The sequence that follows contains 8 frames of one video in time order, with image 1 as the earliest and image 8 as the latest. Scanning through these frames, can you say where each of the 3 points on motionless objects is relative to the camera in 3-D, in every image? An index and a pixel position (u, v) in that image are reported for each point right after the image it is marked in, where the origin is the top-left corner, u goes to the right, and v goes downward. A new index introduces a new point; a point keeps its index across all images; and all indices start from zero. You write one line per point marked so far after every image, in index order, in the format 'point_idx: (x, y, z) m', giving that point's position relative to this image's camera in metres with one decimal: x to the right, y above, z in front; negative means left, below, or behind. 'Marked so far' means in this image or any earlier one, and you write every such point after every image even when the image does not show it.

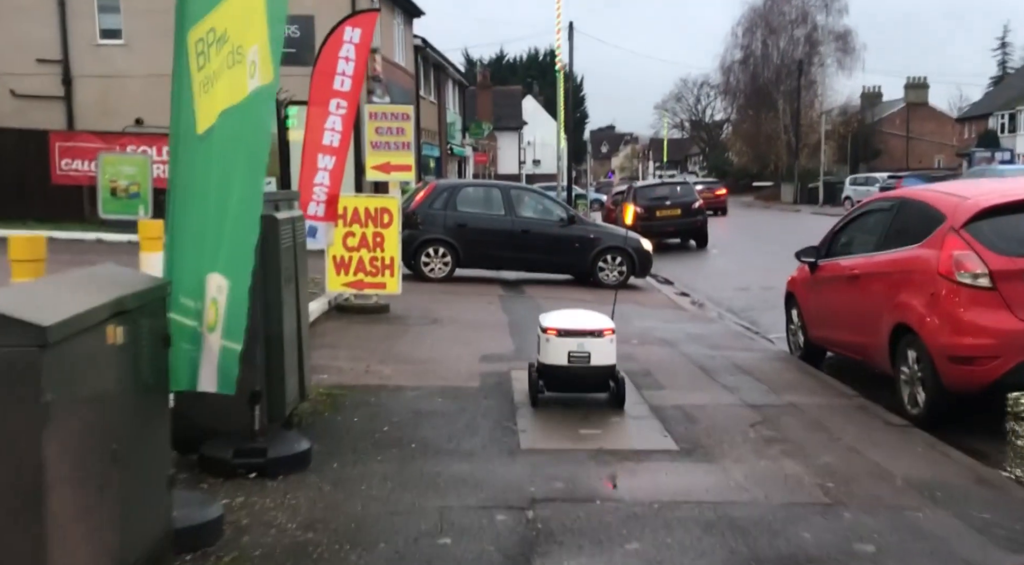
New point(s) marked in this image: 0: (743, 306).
0: (+3.1, -0.3, +14.1) m
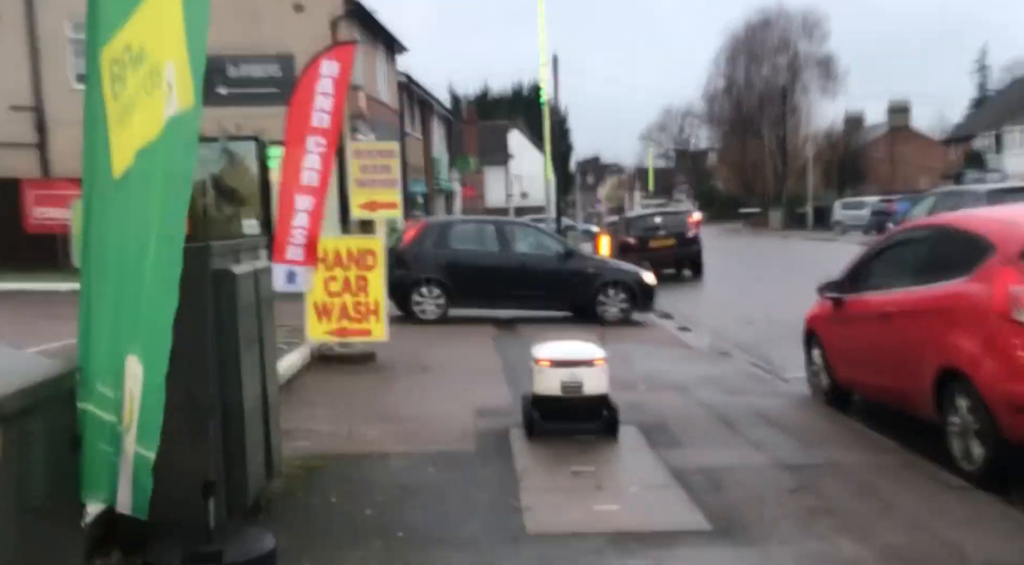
0: (+3.0, -0.8, +13.3) m
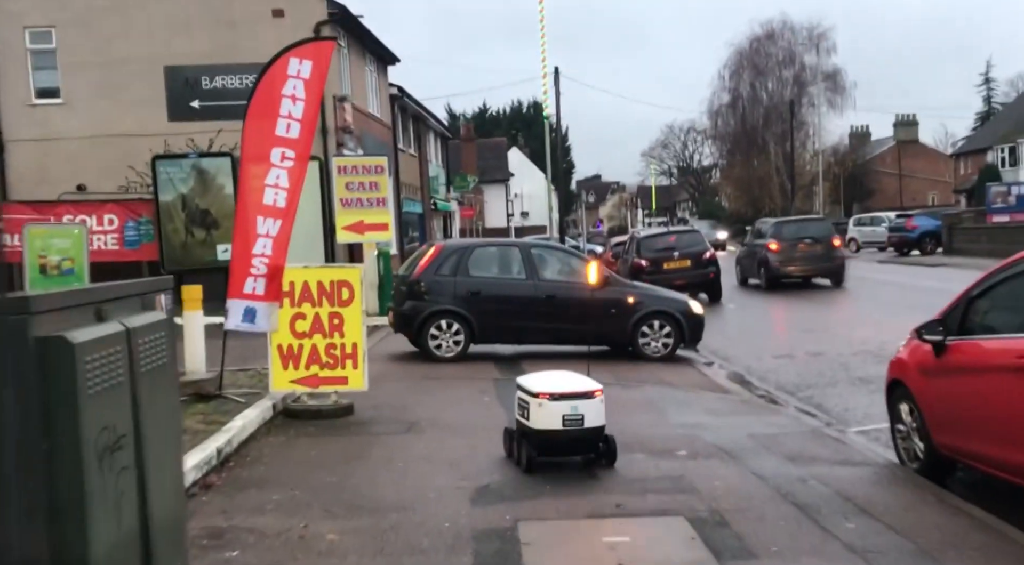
0: (+3.0, -1.1, +11.4) m
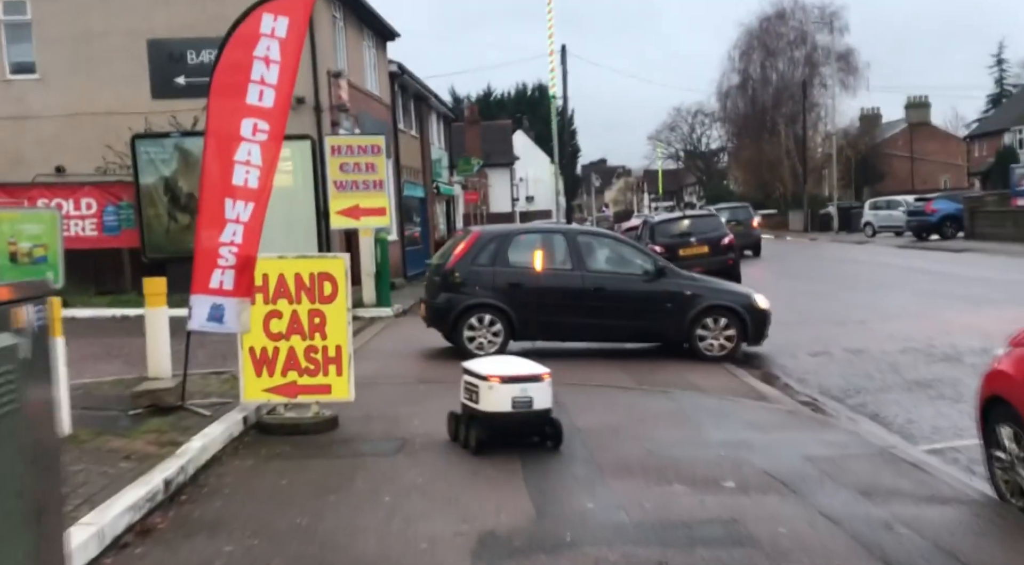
0: (+3.1, -1.0, +10.1) m
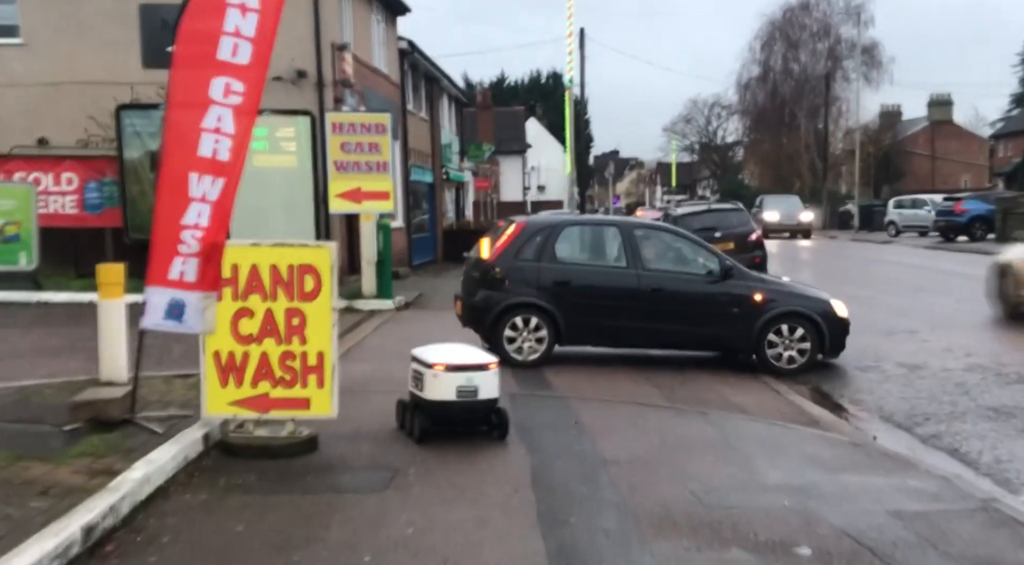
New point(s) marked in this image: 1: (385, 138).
0: (+3.2, -1.1, +8.7) m
1: (-1.9, +2.2, +16.3) m
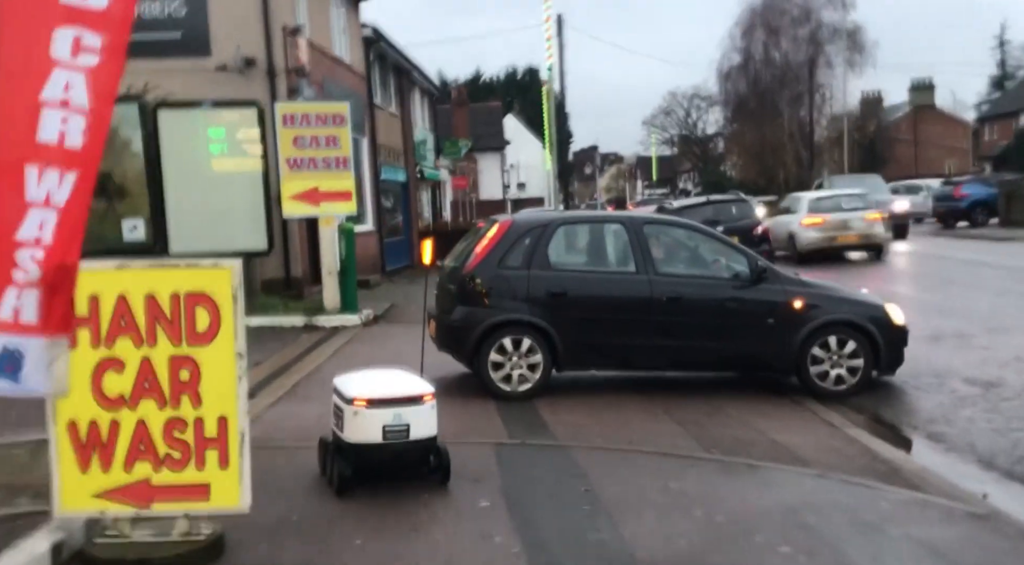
0: (+3.1, -1.1, +6.7) m
1: (-2.2, +2.0, +14.2) m
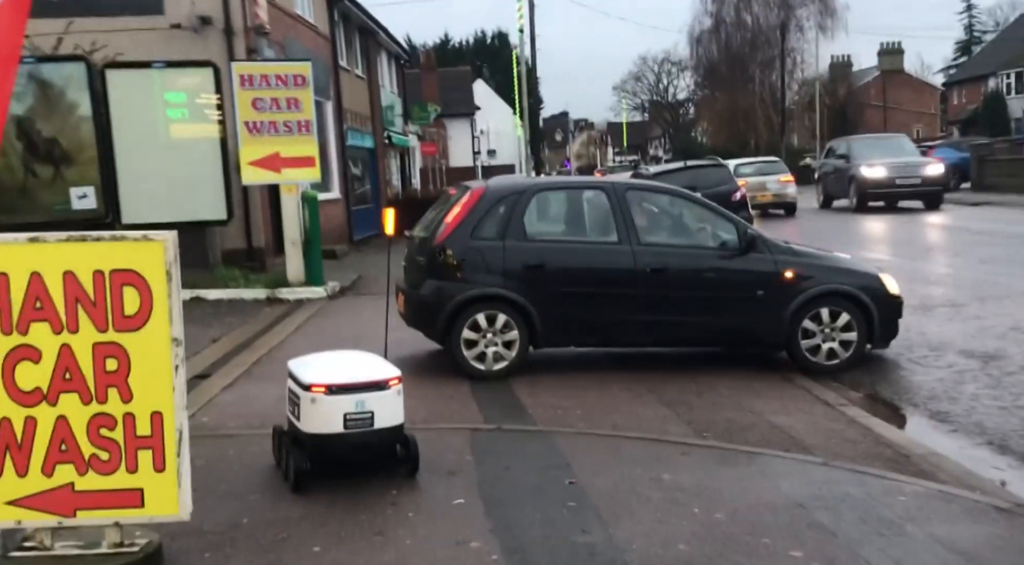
0: (+3.0, -0.9, +6.2) m
1: (-2.6, +2.4, +13.5) m
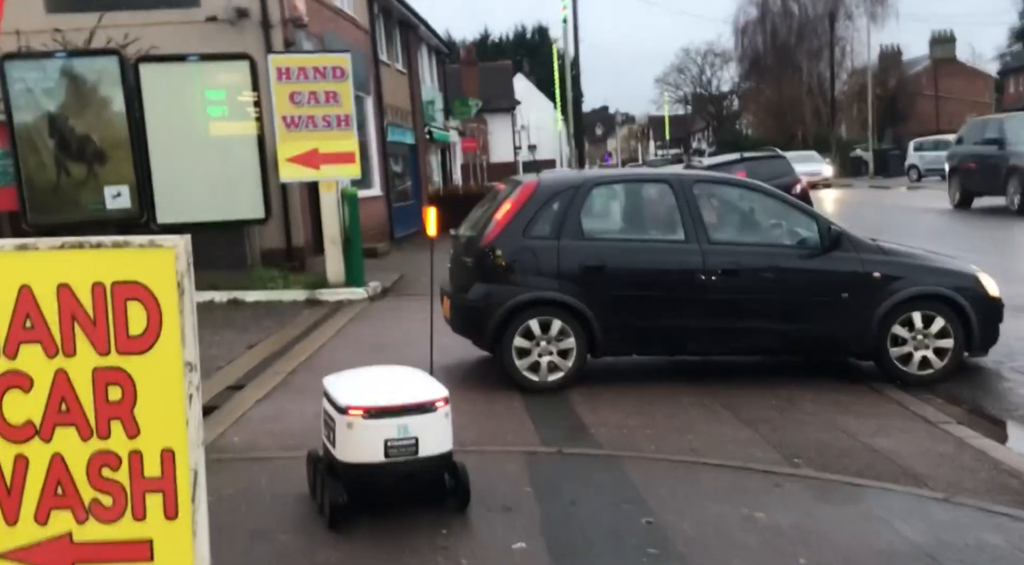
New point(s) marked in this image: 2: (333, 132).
0: (+3.3, -0.9, +5.4) m
1: (-2.0, +2.4, +12.9) m
2: (-2.1, +1.8, +12.8) m
